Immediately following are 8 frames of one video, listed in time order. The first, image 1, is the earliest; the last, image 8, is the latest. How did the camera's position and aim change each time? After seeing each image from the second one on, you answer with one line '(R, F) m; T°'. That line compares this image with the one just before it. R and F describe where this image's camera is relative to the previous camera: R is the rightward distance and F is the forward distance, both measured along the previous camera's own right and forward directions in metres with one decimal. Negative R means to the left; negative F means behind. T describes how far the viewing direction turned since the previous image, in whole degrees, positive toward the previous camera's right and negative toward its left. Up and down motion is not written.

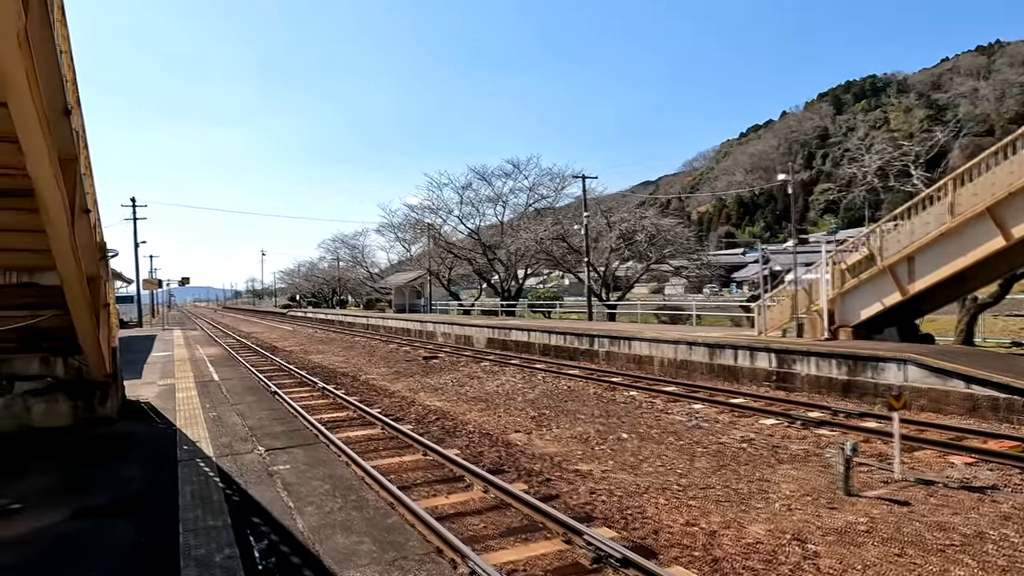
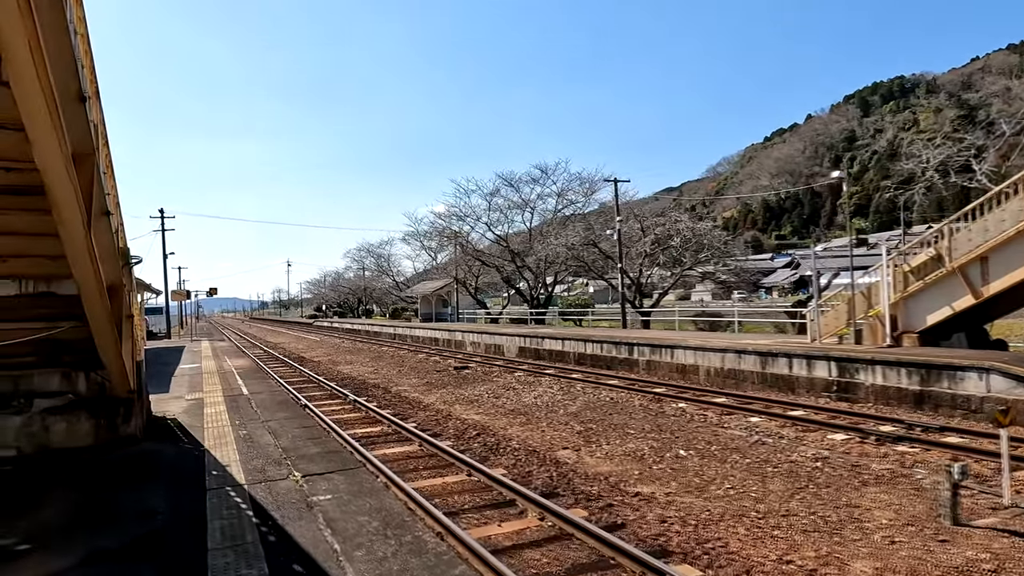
(-0.3, +0.6) m; -2°
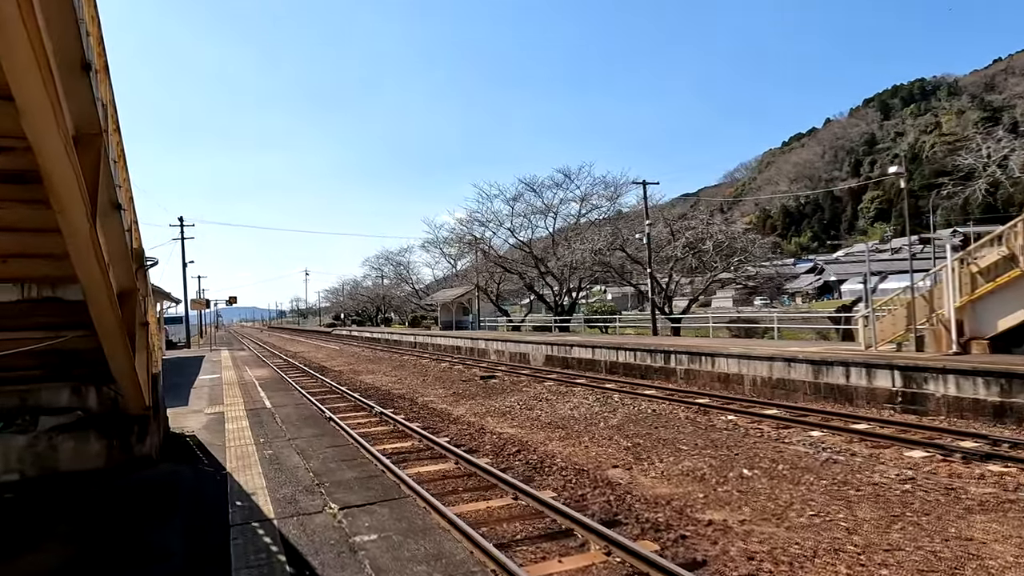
(-0.3, +0.7) m; -1°
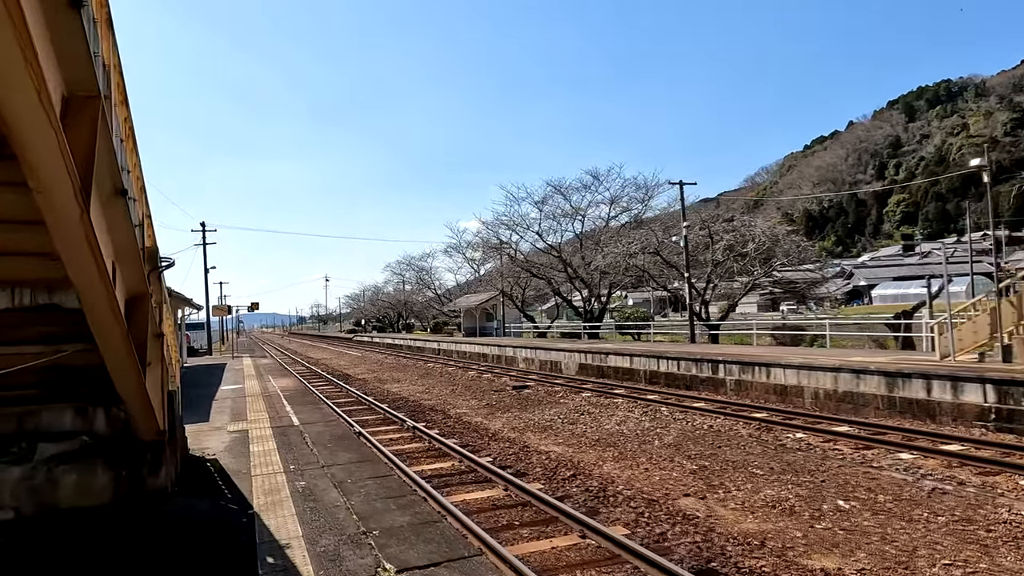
(-0.4, +0.9) m; -2°
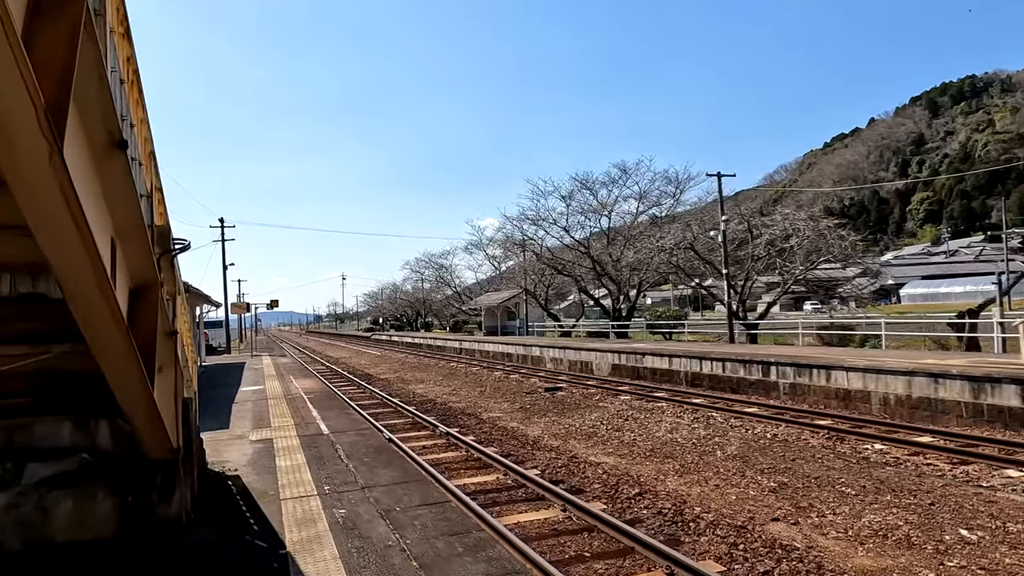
(-0.4, +0.9) m; -1°
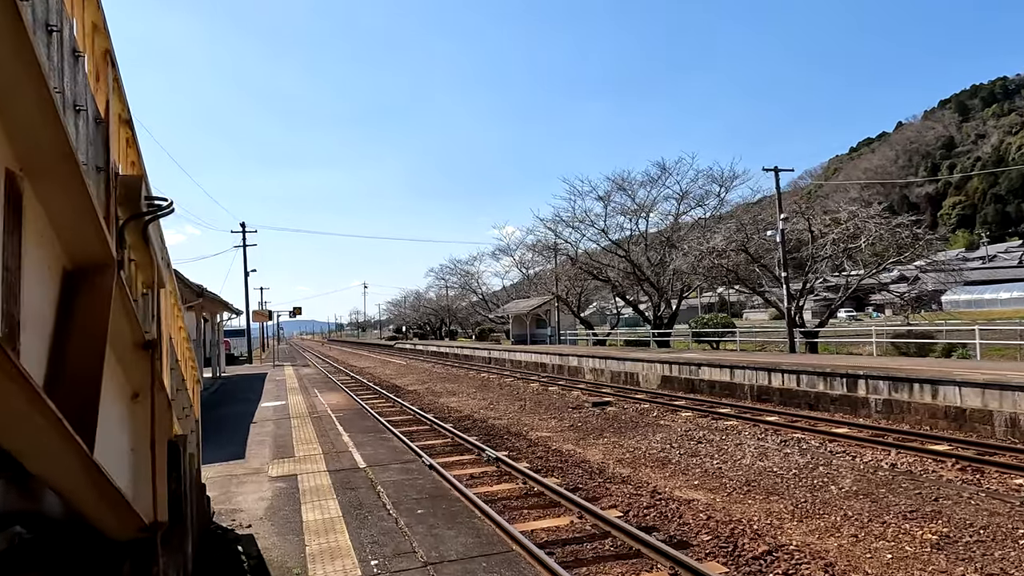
(-0.5, +1.5) m; -2°
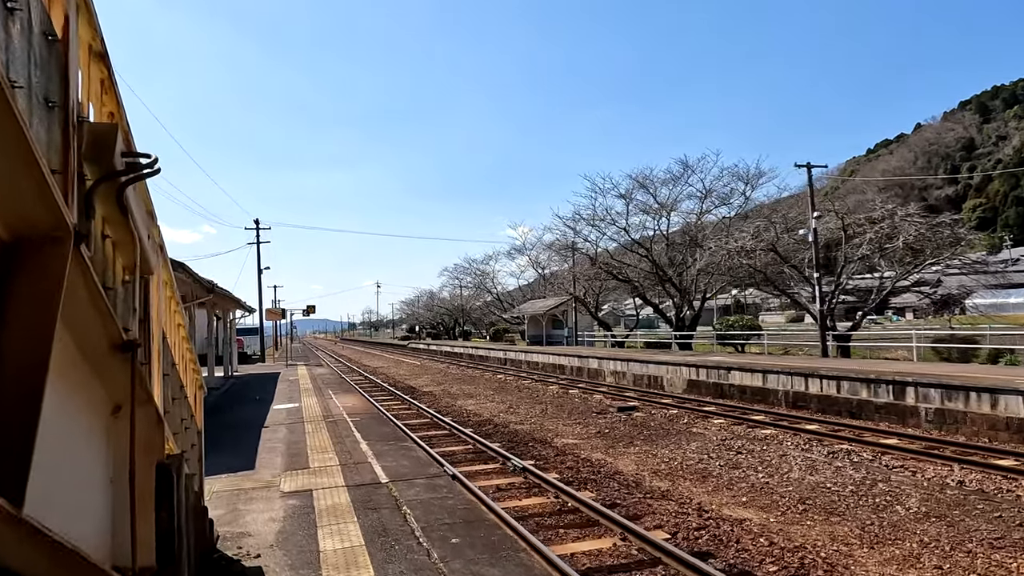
(-0.2, +0.6) m; -1°
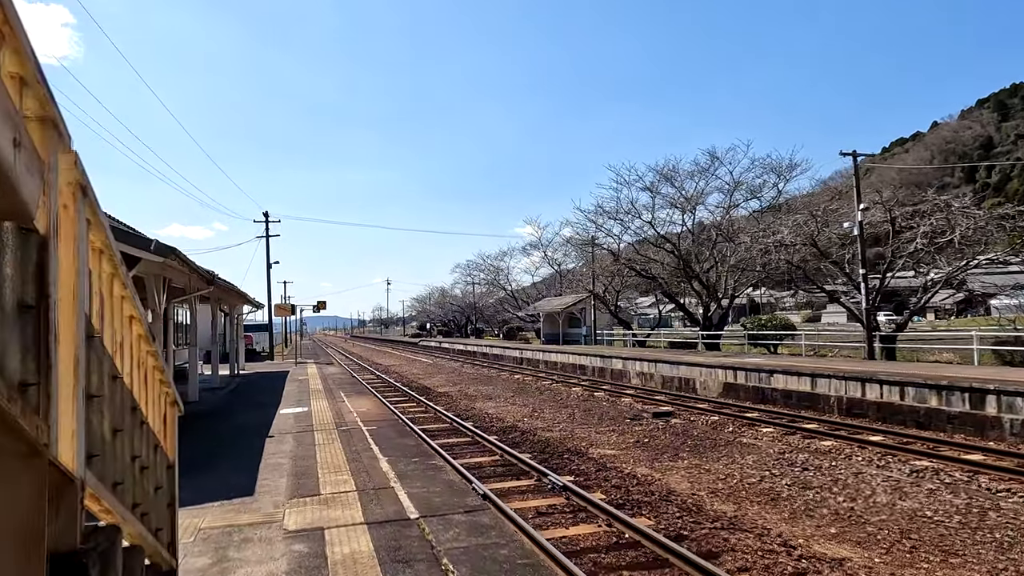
(-0.3, +1.1) m; -1°
